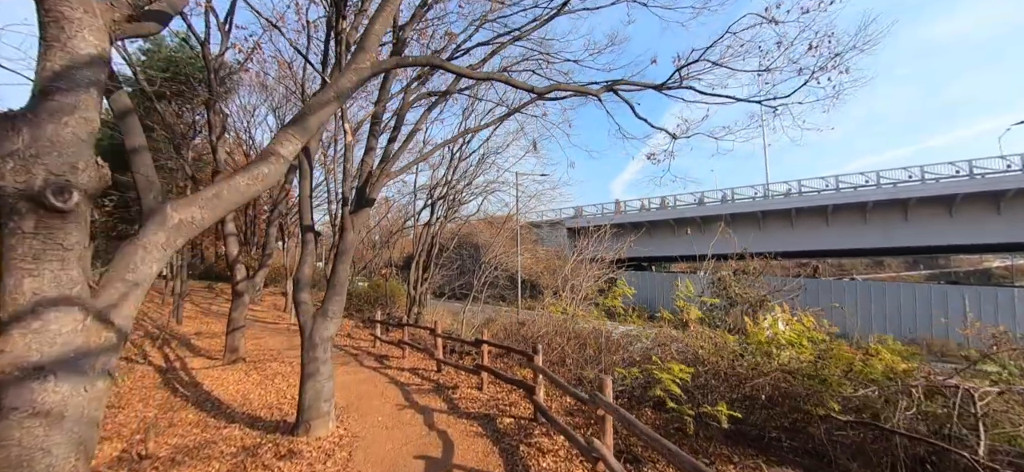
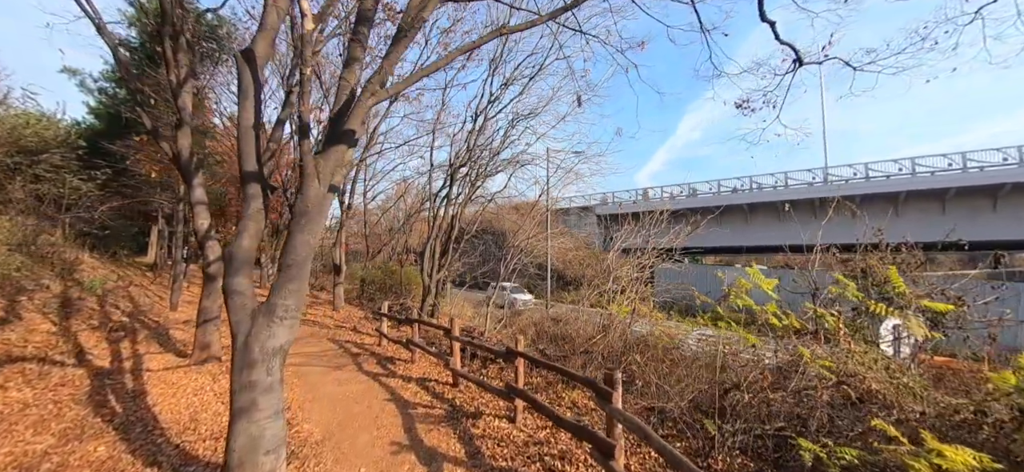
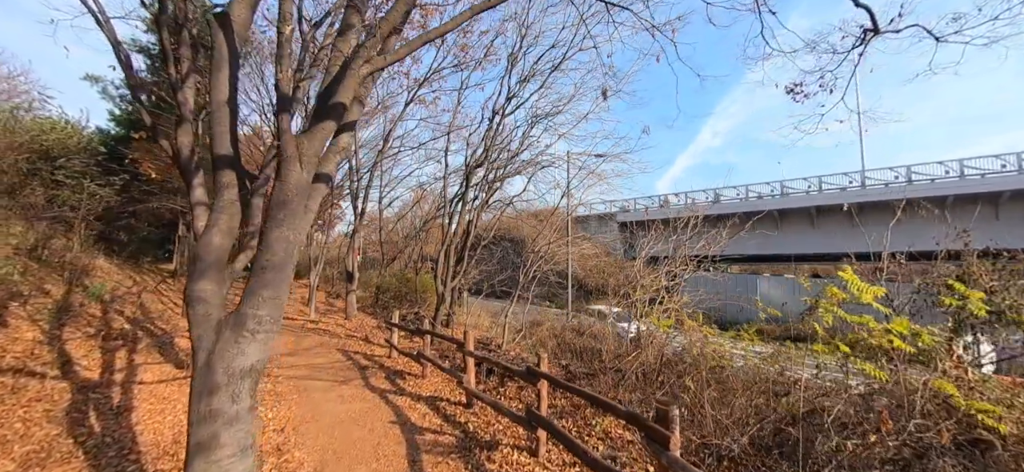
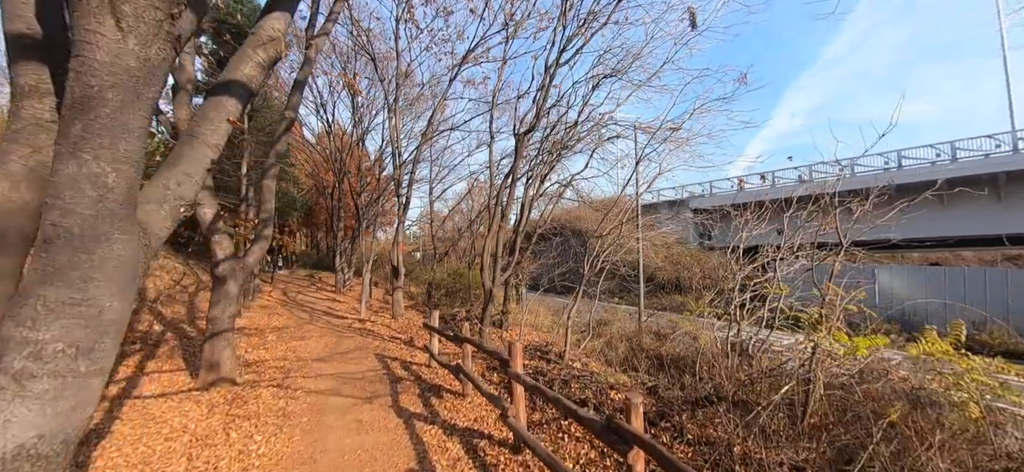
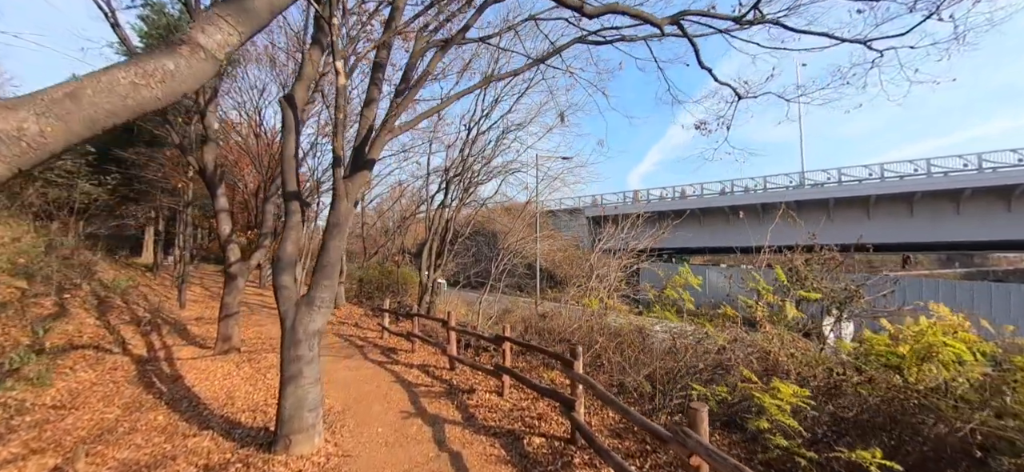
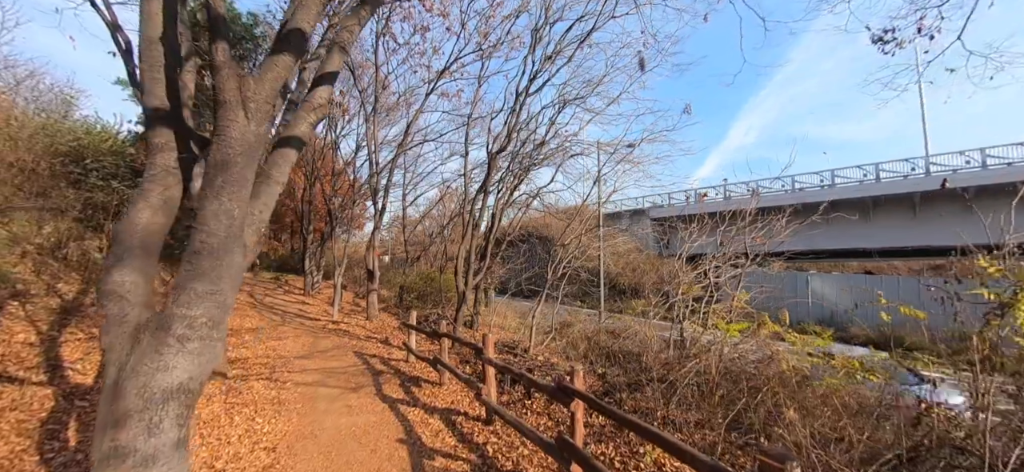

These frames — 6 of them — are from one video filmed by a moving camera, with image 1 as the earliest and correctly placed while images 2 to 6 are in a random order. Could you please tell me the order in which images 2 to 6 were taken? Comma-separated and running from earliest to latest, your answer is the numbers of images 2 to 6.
5, 2, 3, 6, 4
